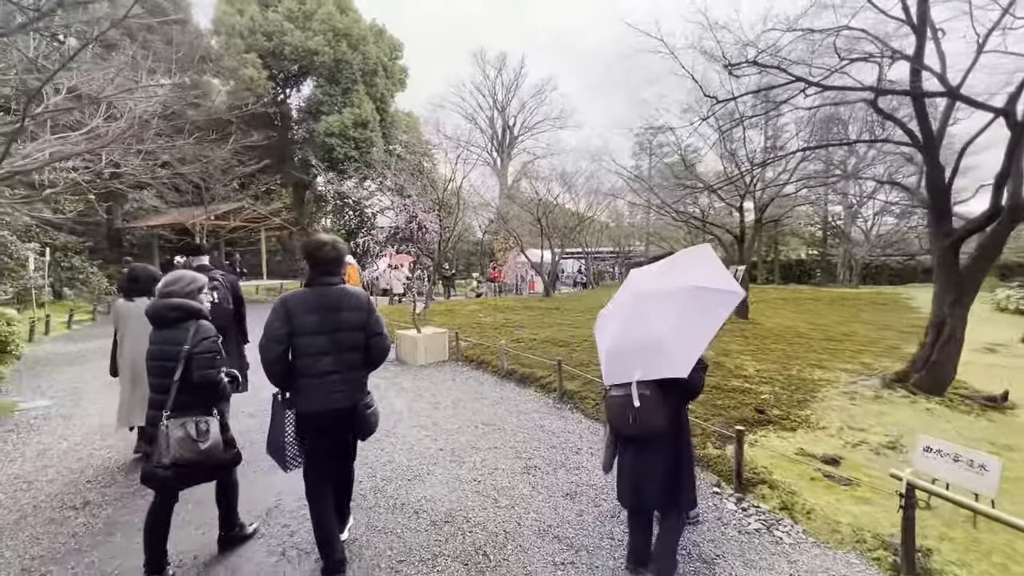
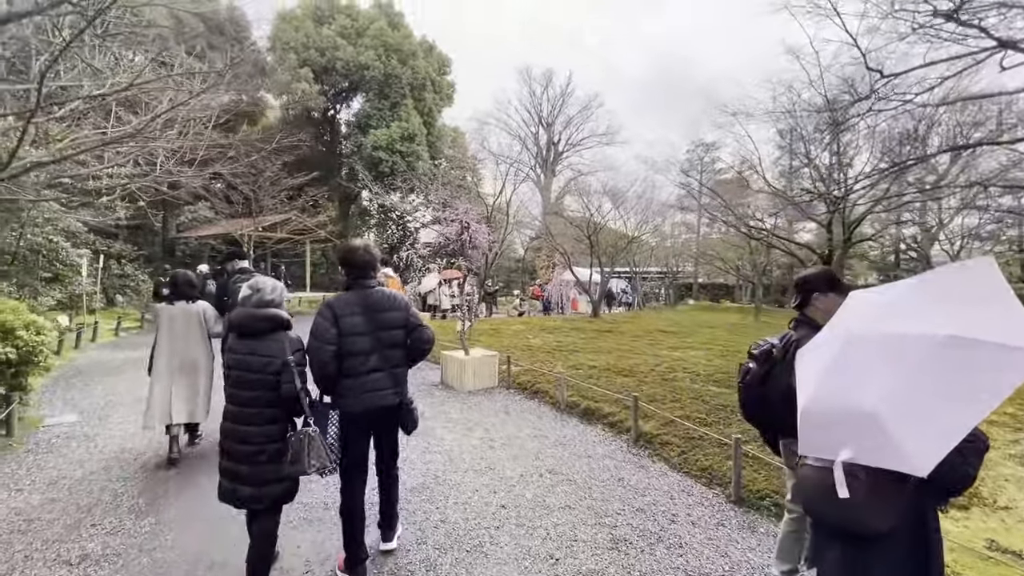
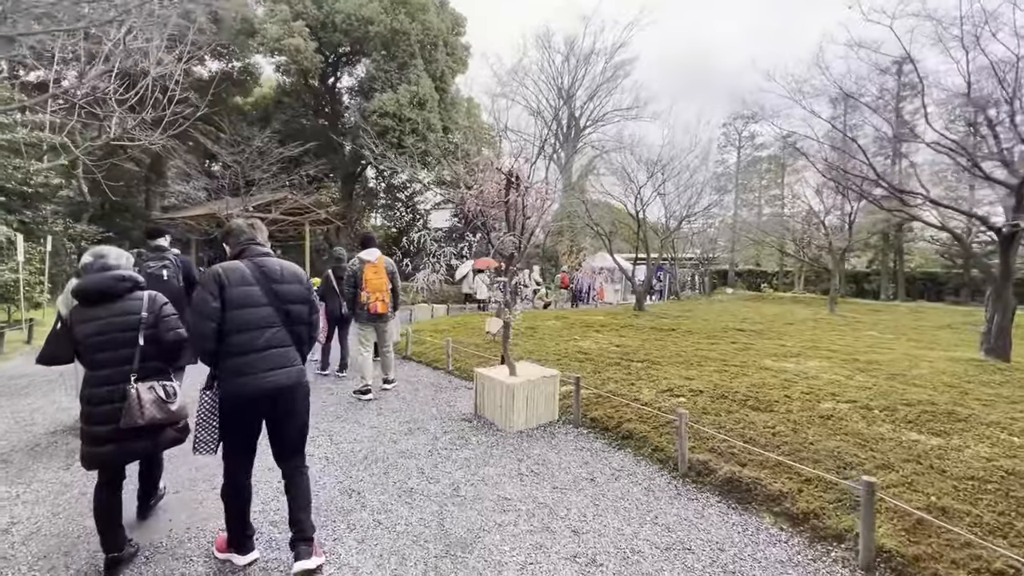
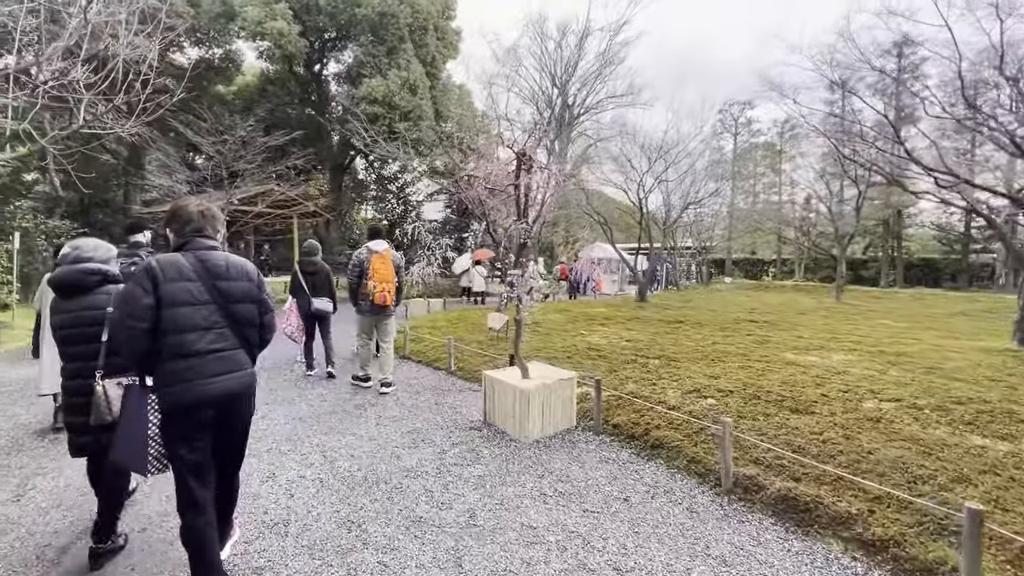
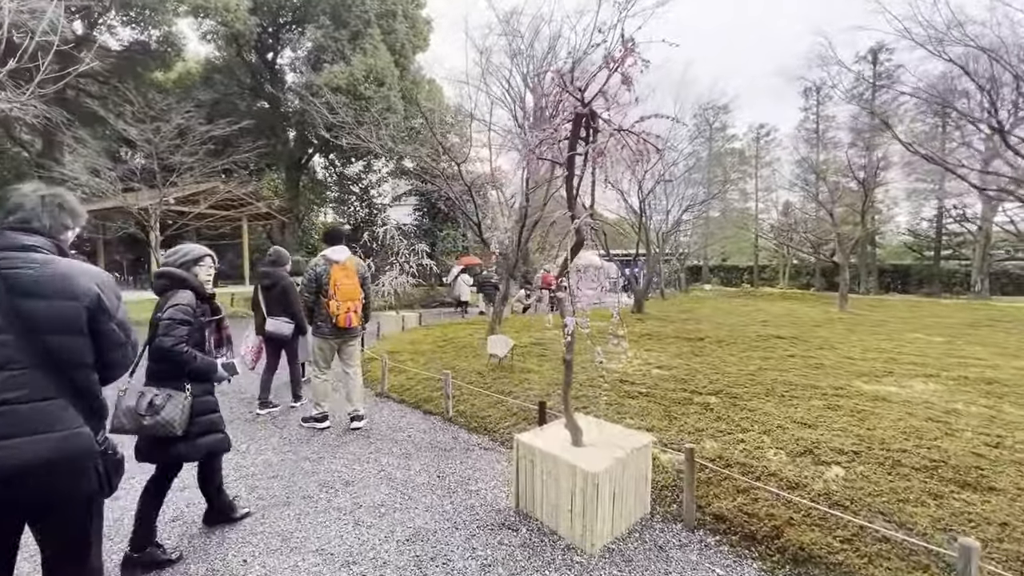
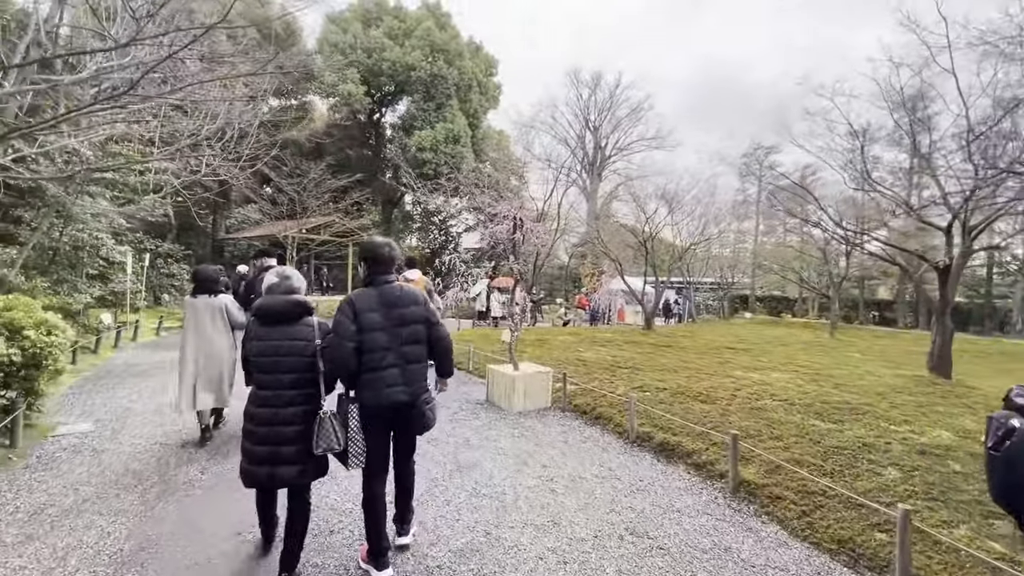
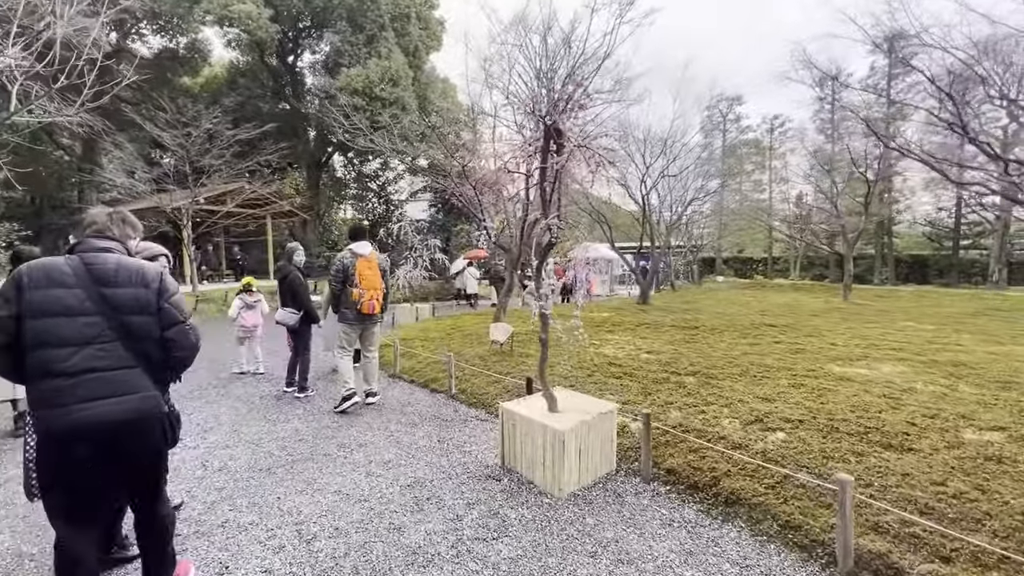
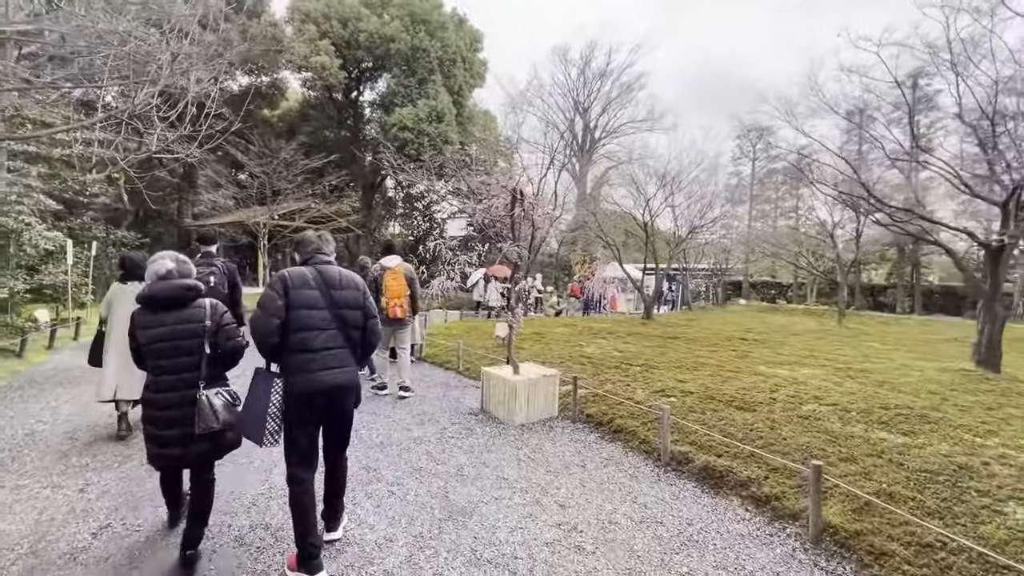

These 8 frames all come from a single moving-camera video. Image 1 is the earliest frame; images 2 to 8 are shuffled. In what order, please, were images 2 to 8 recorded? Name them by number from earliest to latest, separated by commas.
2, 6, 8, 3, 4, 7, 5
